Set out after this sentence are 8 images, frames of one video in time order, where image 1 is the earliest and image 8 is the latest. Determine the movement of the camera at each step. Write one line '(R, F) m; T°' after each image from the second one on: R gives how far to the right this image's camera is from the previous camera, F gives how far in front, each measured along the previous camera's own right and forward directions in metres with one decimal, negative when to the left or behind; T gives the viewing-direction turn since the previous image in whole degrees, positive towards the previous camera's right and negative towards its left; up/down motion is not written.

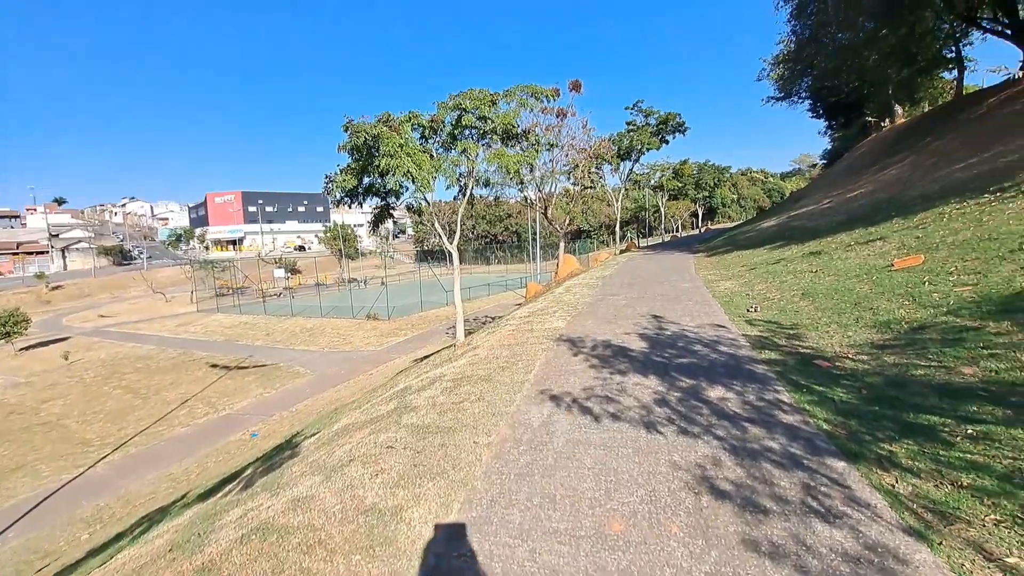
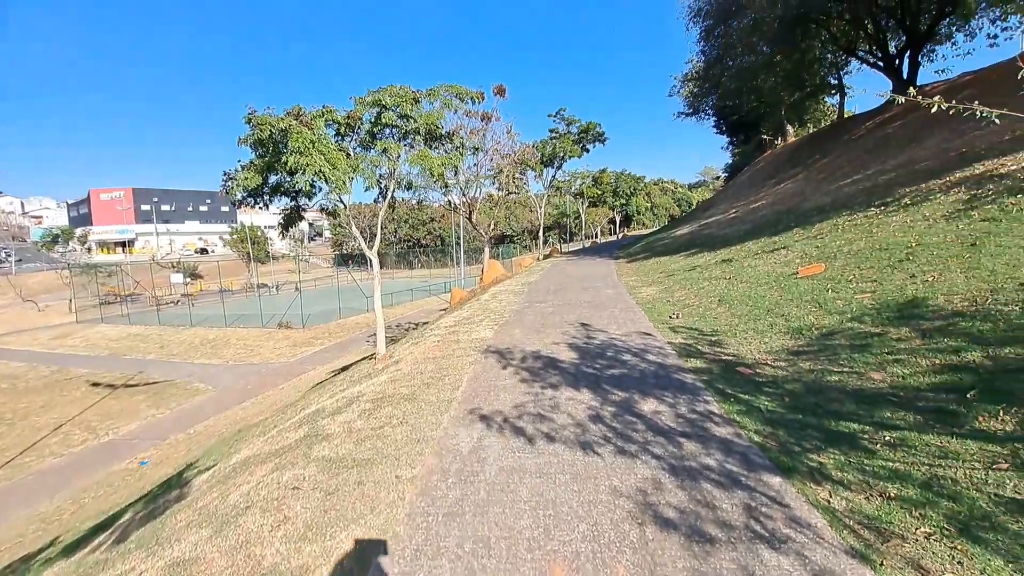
(0.0, +0.3) m; +9°
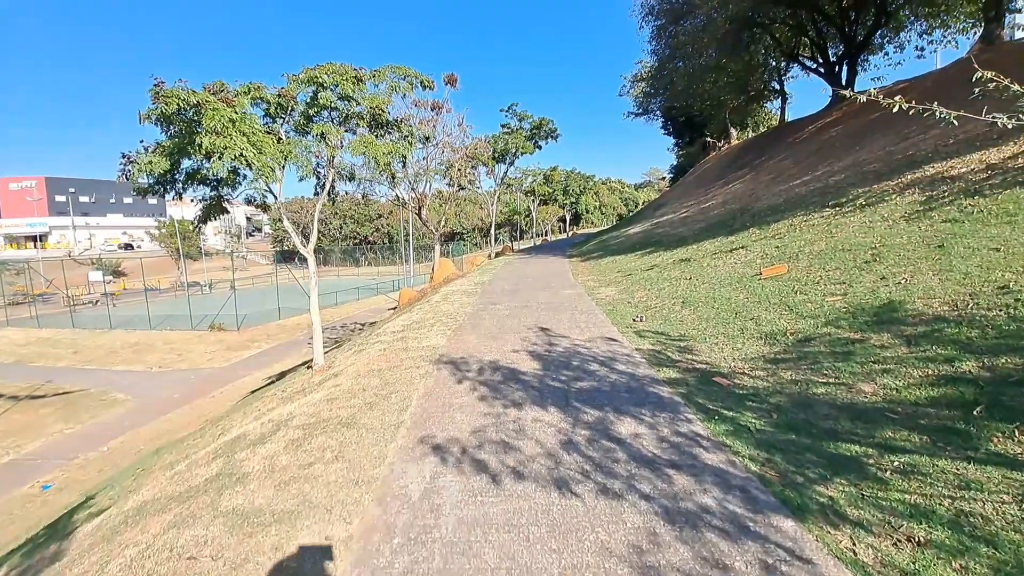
(-0.1, +0.6) m; +6°
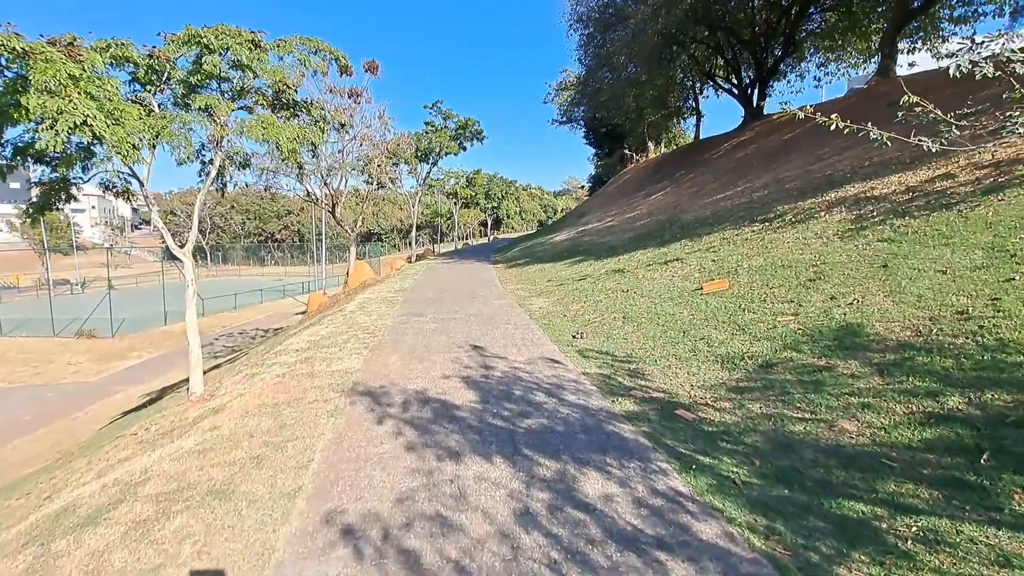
(-0.1, +0.8) m; +9°
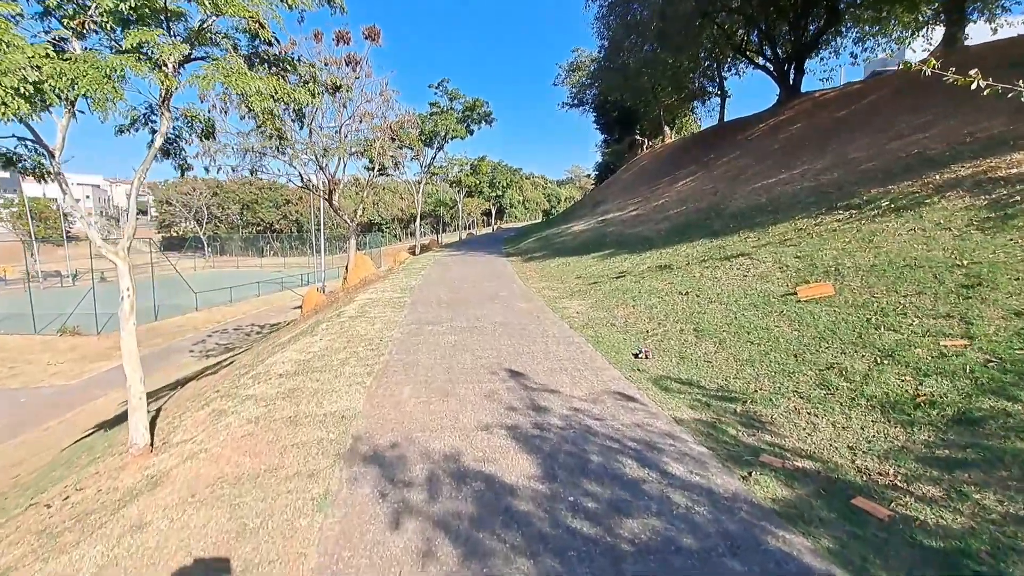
(-0.5, +1.5) m; 0°
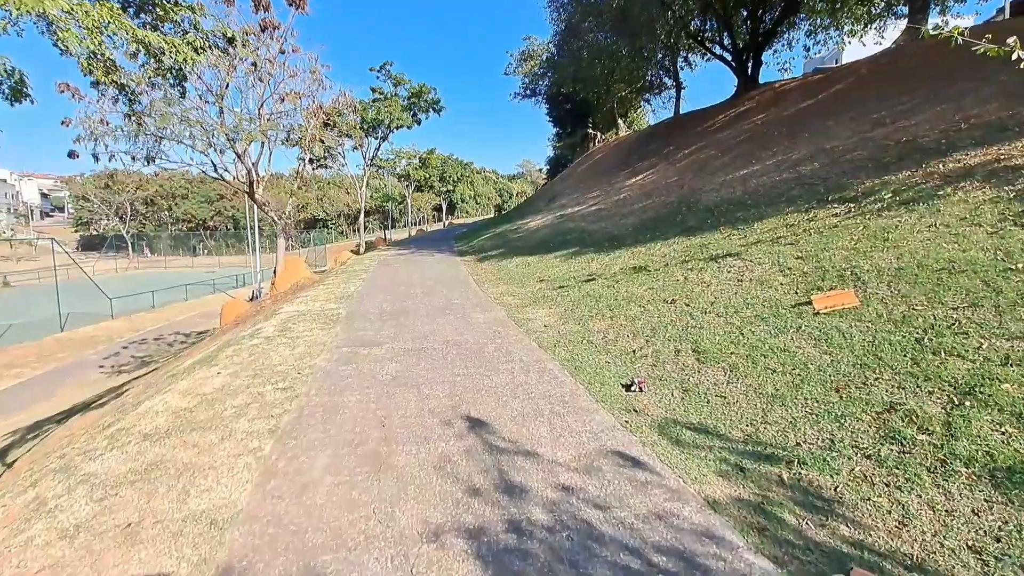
(0.0, +1.2) m; +5°
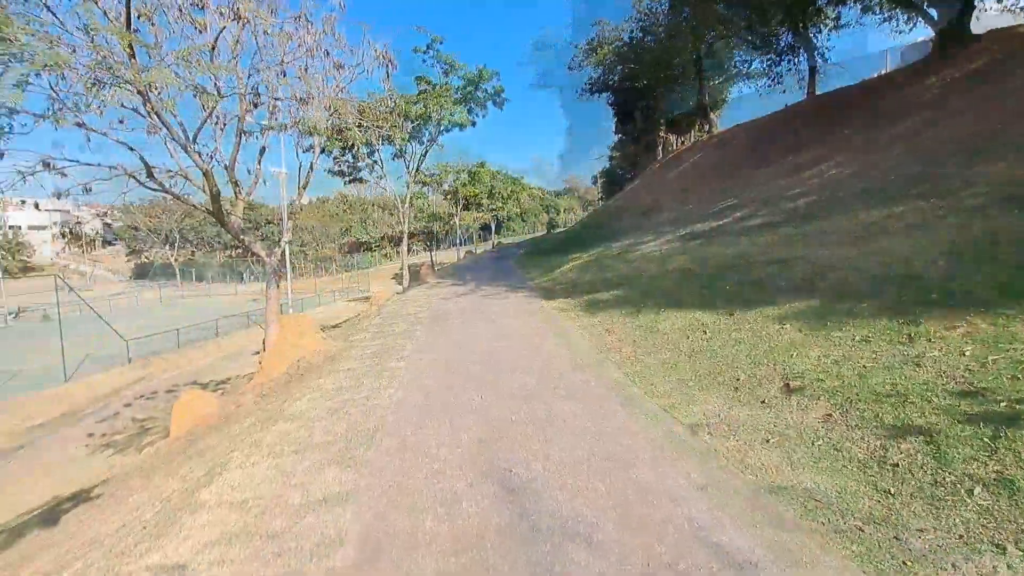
(-1.3, +4.5) m; -5°
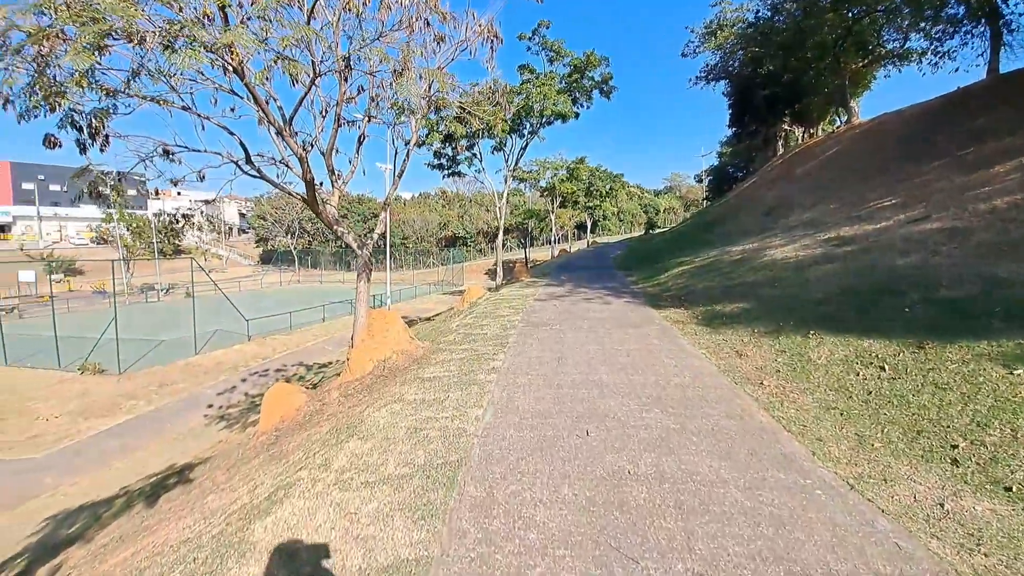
(-0.3, +1.0) m; -10°
